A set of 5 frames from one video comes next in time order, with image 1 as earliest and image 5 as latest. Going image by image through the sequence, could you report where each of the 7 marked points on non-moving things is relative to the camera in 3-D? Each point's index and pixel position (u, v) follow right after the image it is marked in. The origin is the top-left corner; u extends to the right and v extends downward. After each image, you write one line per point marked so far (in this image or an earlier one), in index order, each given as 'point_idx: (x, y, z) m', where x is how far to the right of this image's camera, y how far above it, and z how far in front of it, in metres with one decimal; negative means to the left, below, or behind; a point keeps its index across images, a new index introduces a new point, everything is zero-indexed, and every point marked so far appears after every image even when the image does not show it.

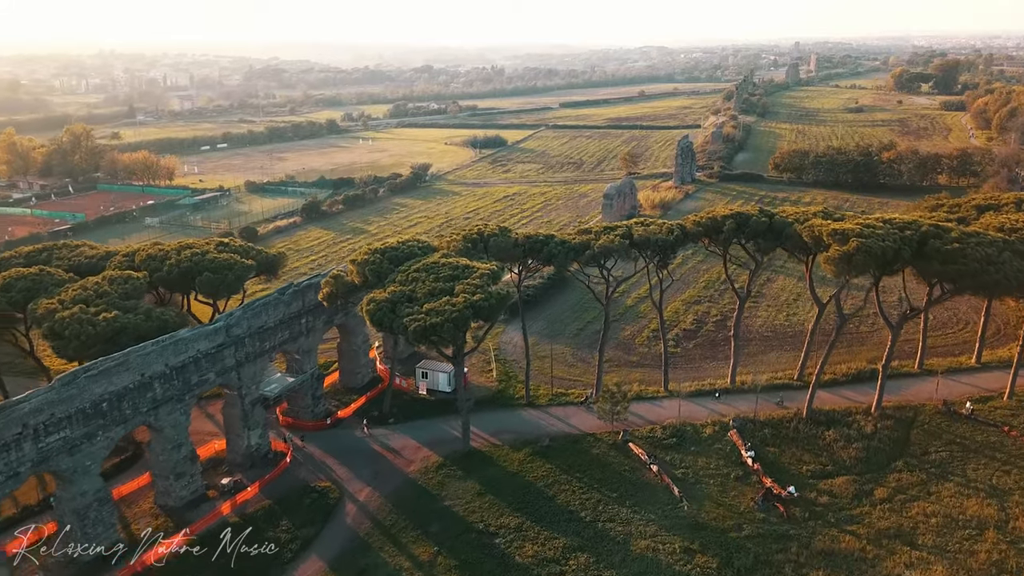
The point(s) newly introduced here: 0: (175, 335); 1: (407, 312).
0: (-7.6, -1.1, +18.3) m
1: (-2.4, -0.6, +18.1) m
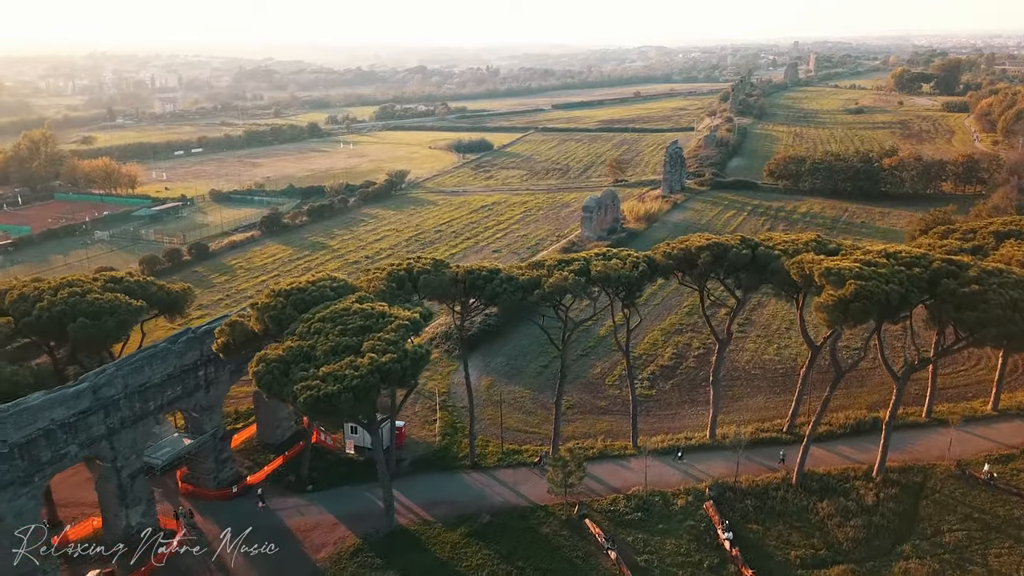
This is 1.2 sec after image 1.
0: (-9.1, -2.2, +14.9) m
1: (-3.9, -1.7, +14.7) m
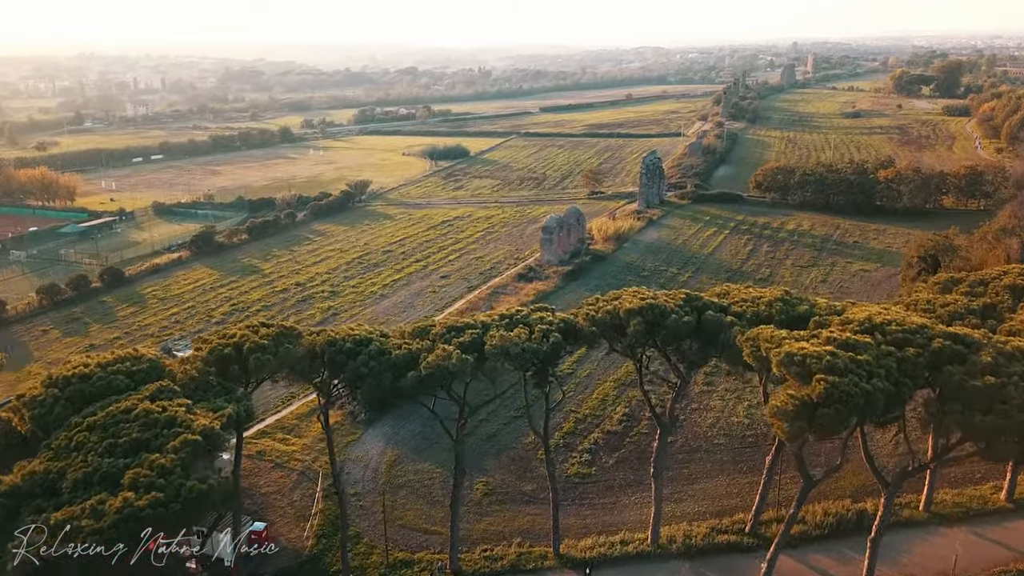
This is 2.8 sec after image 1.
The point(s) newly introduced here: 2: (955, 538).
0: (-11.5, -3.6, +10.4) m
1: (-6.2, -3.1, +10.3) m
2: (+9.6, -5.4, +17.4) m
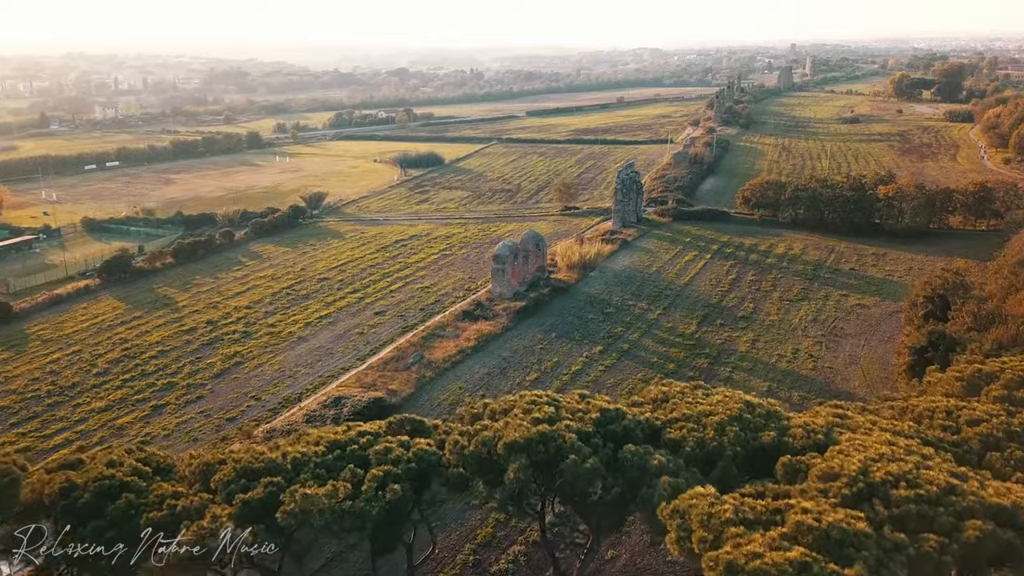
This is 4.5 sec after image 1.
0: (-13.7, -5.0, +5.5) m
1: (-8.4, -4.6, +5.4) m
2: (+7.4, -7.0, +12.5) m
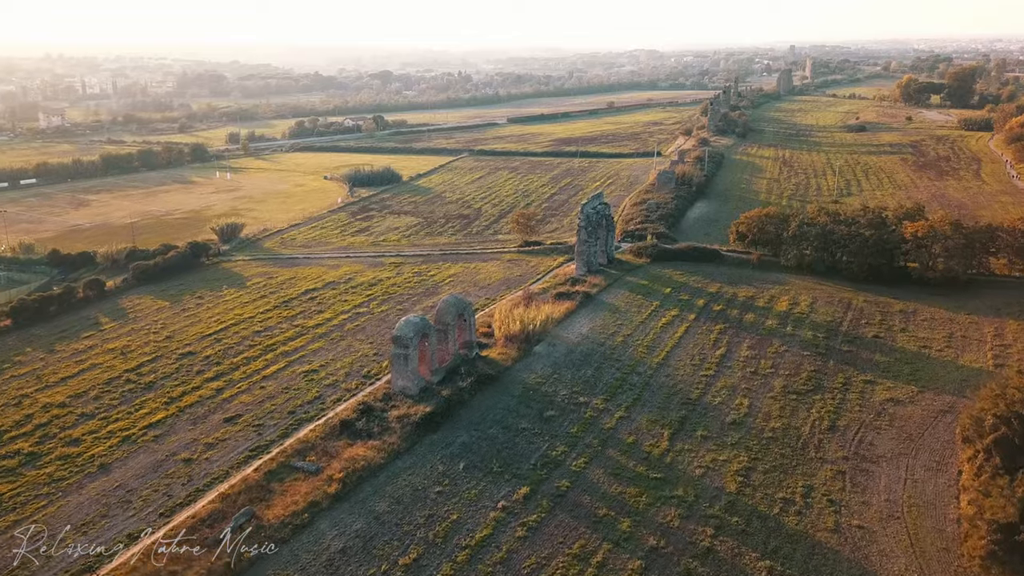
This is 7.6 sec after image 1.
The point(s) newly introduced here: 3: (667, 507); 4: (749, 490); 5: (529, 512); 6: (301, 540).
0: (-16.5, -7.8, -3.4) m
1: (-11.2, -7.3, -3.5) m
2: (+4.6, -9.8, +3.6) m
3: (+3.7, -5.3, +19.3) m
4: (+5.9, -5.0, +20.0) m
5: (+0.4, -5.3, +19.0) m
6: (-4.6, -5.5, +17.5) m
